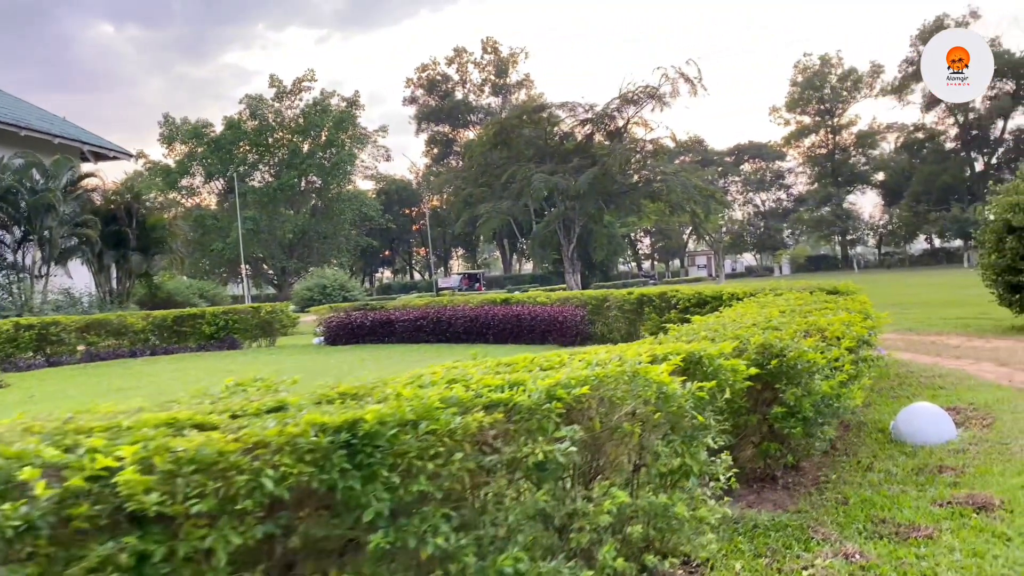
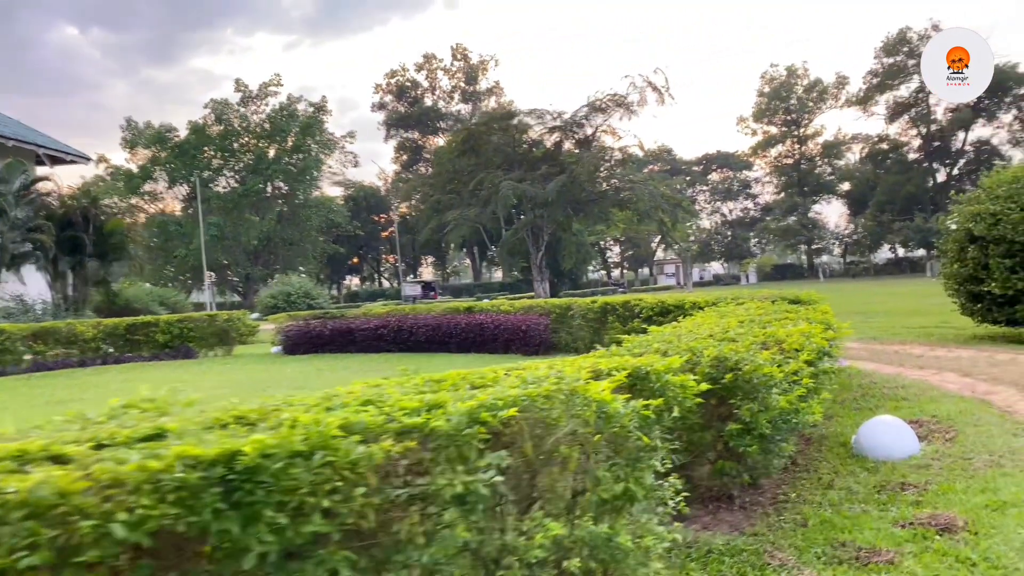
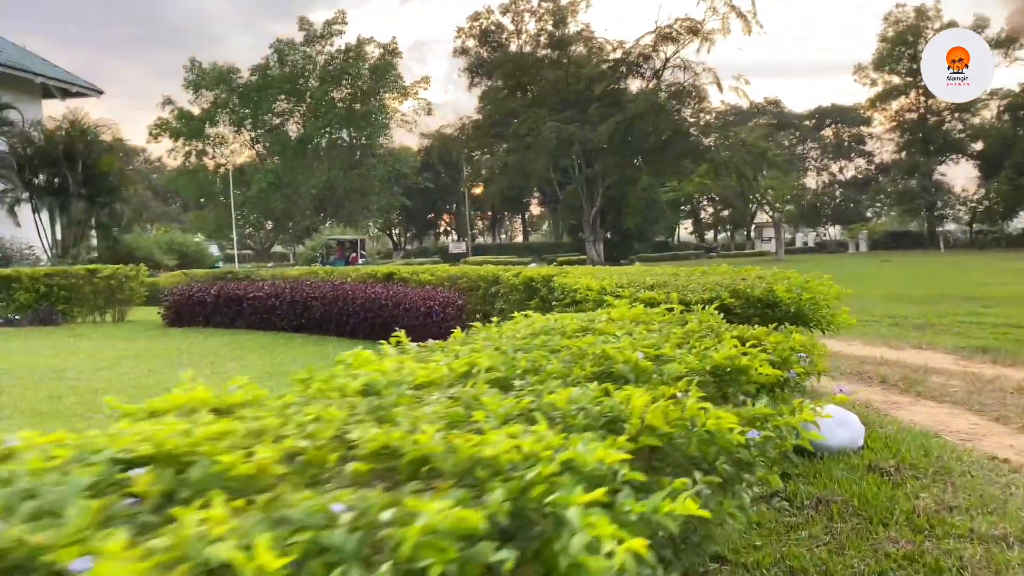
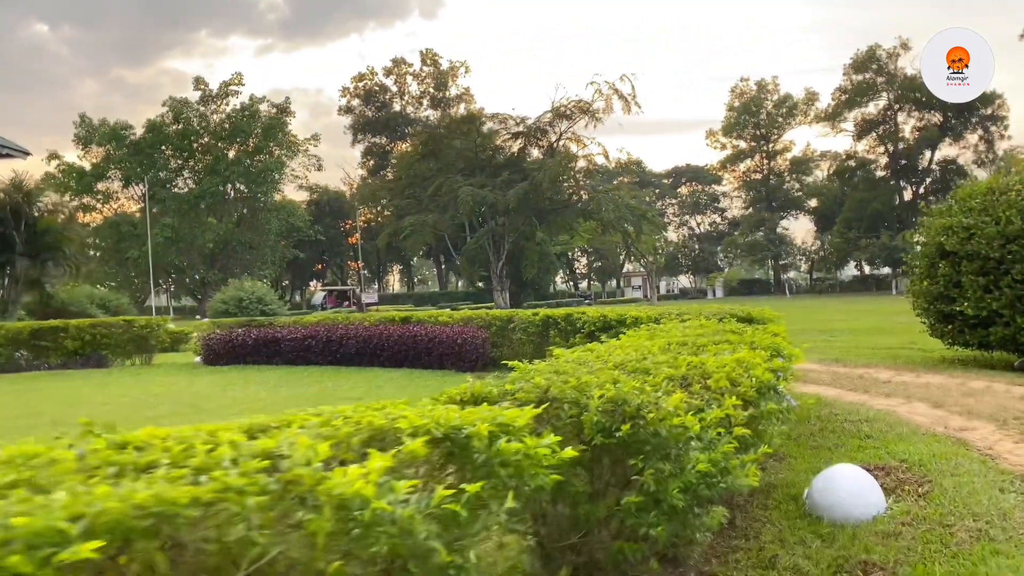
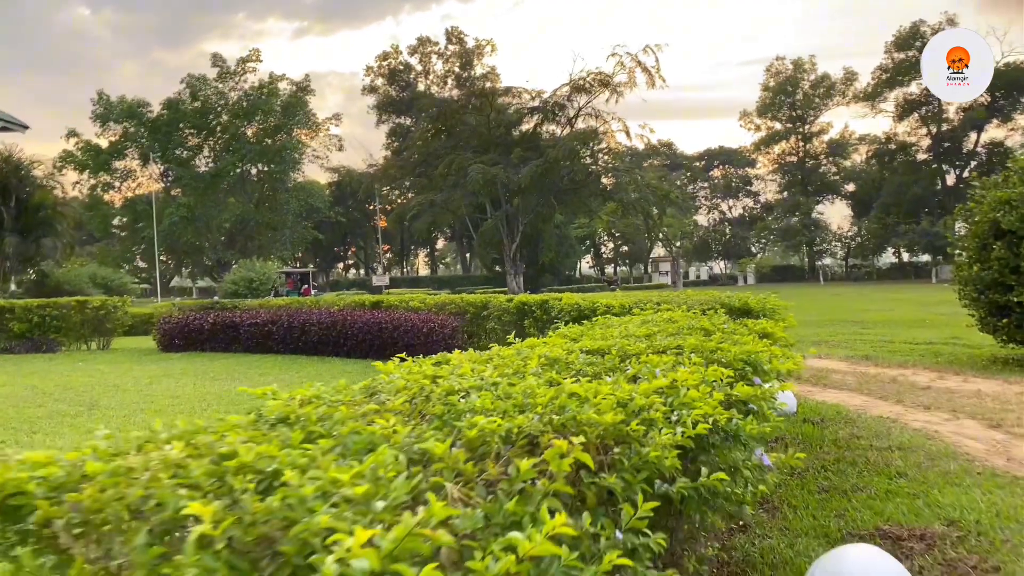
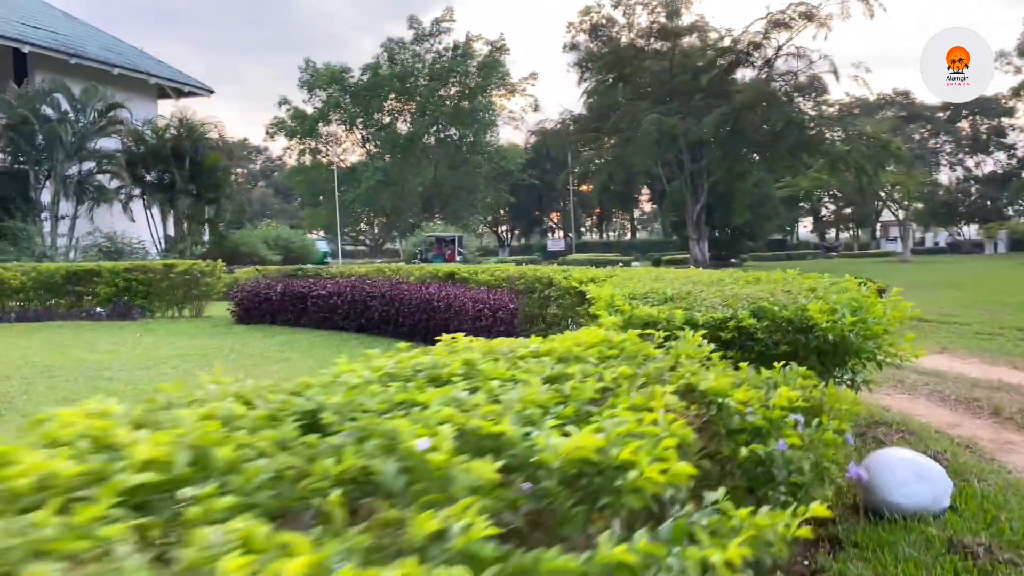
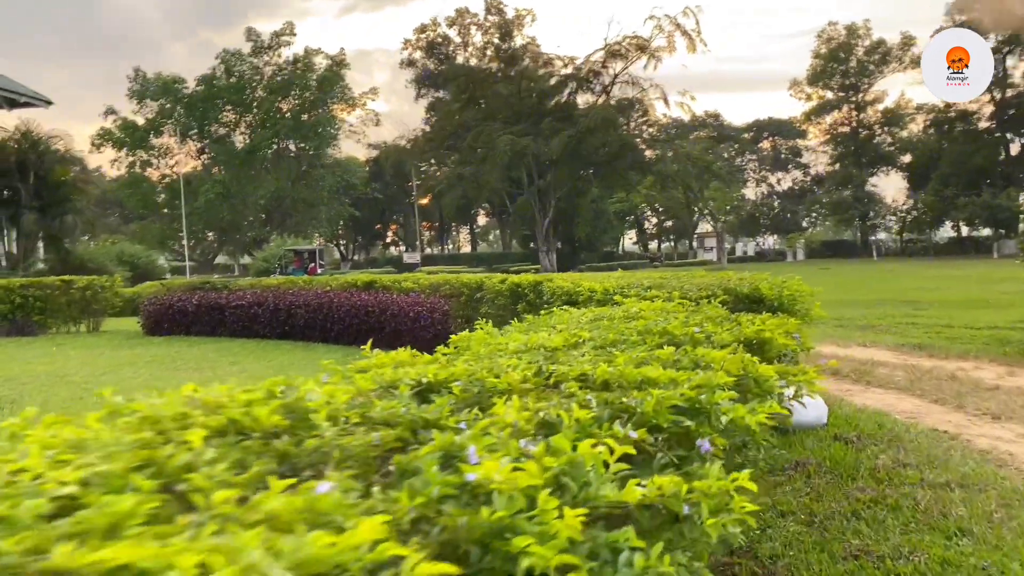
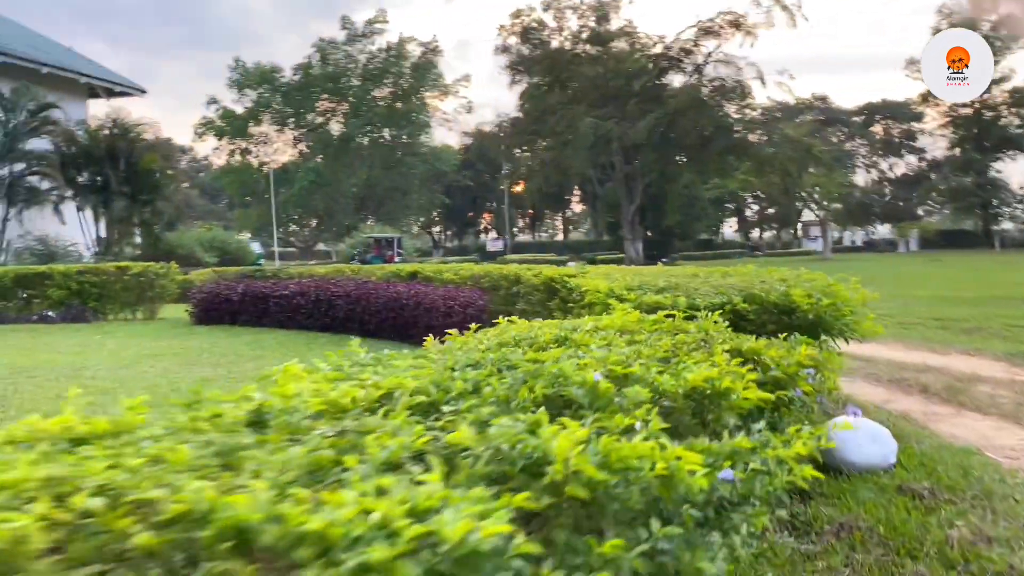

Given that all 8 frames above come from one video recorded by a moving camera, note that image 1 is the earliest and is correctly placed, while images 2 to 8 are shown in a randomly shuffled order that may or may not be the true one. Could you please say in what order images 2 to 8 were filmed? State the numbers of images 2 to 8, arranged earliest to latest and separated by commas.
2, 4, 5, 7, 3, 8, 6
